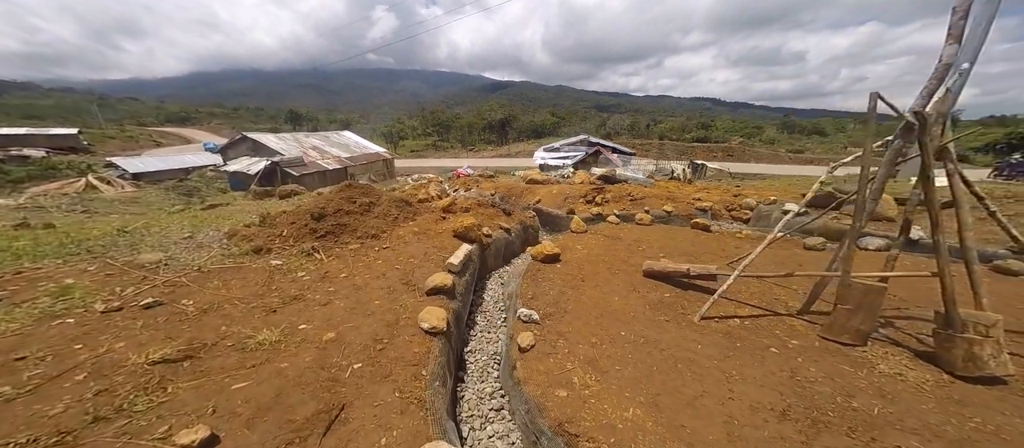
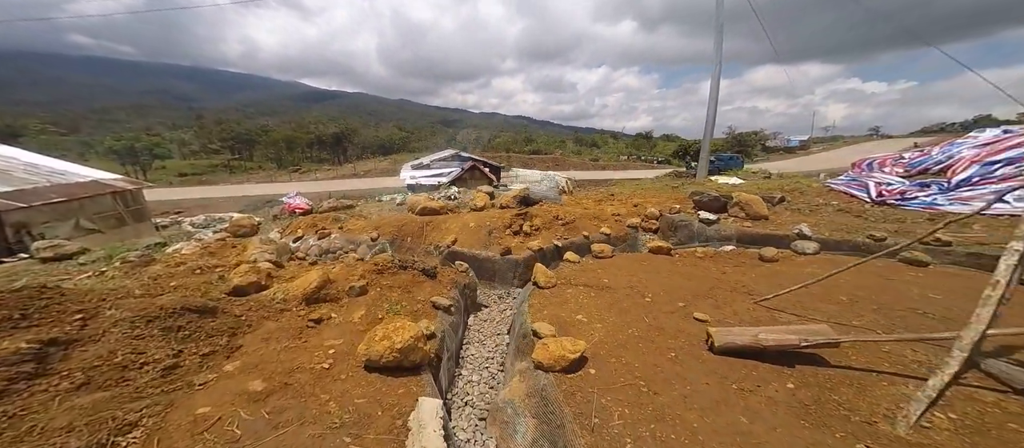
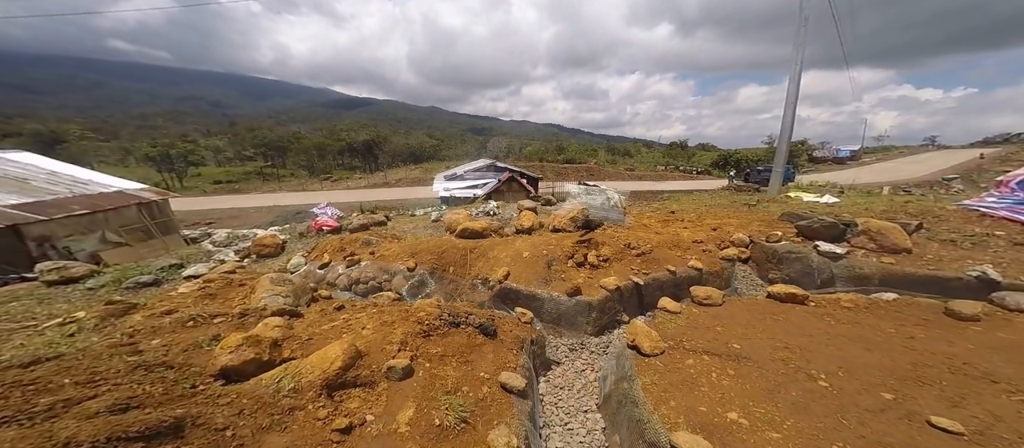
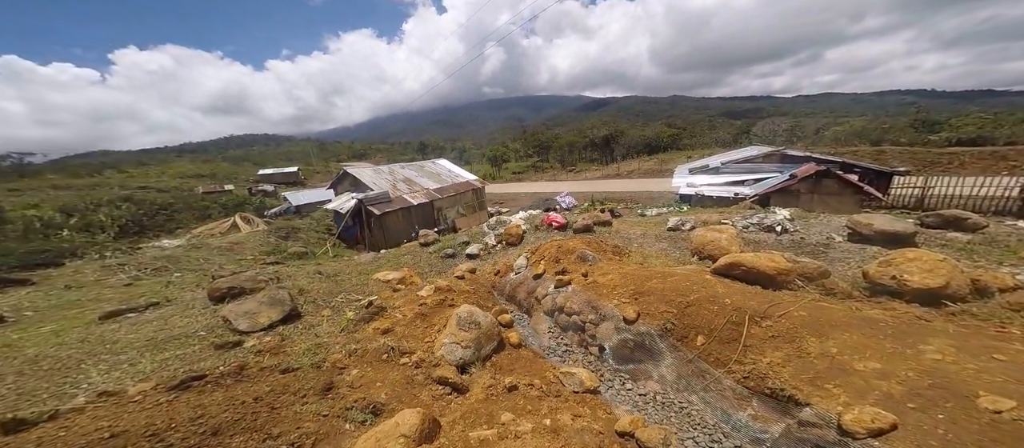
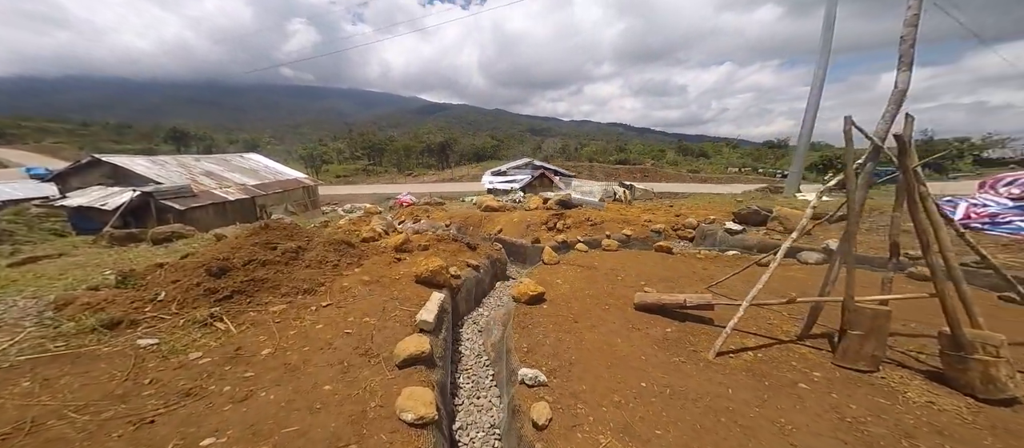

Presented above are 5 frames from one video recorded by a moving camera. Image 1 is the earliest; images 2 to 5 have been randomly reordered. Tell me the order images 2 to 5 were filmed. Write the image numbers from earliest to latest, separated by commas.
5, 2, 3, 4
